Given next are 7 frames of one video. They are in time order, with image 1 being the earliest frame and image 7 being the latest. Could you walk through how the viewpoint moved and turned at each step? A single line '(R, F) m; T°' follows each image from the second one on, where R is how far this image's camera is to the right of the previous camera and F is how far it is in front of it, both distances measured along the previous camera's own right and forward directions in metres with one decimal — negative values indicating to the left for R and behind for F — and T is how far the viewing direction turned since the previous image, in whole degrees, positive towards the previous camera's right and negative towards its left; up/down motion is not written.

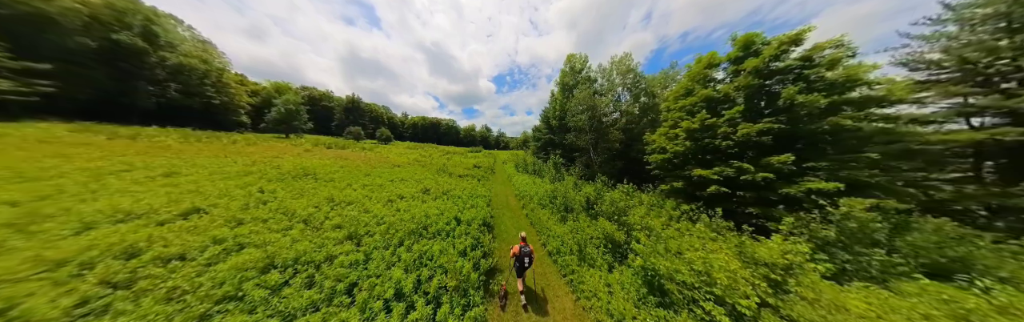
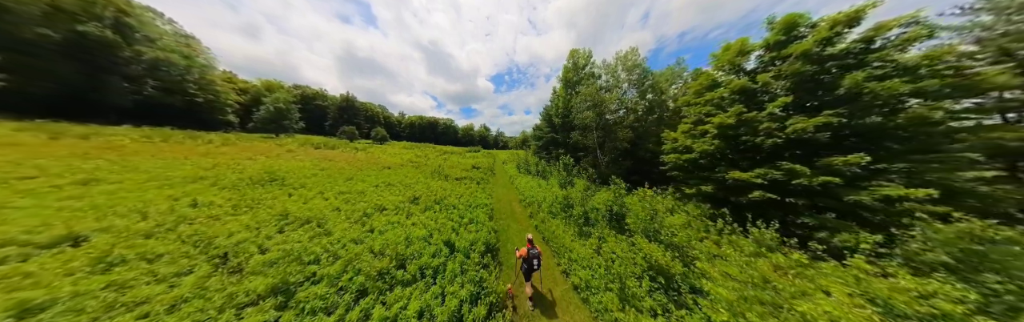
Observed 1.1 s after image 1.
(-0.5, +2.1) m; +1°
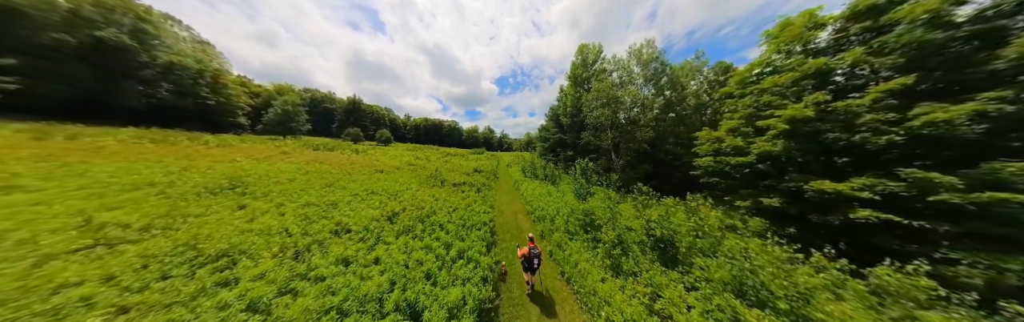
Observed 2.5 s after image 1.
(-0.1, +2.4) m; -2°
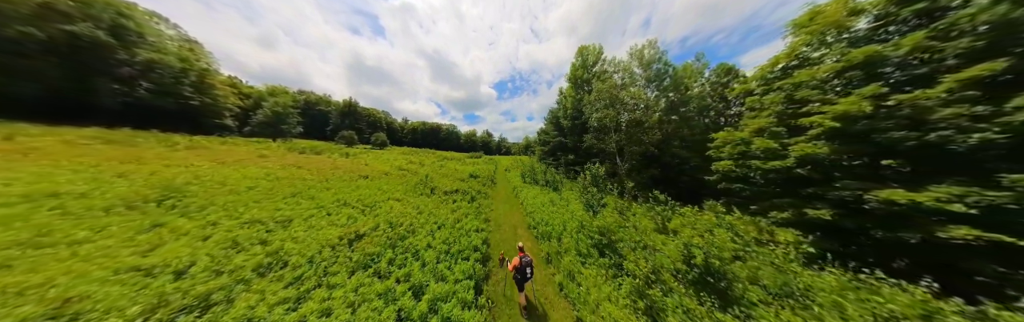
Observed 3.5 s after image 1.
(-0.1, +1.7) m; +1°
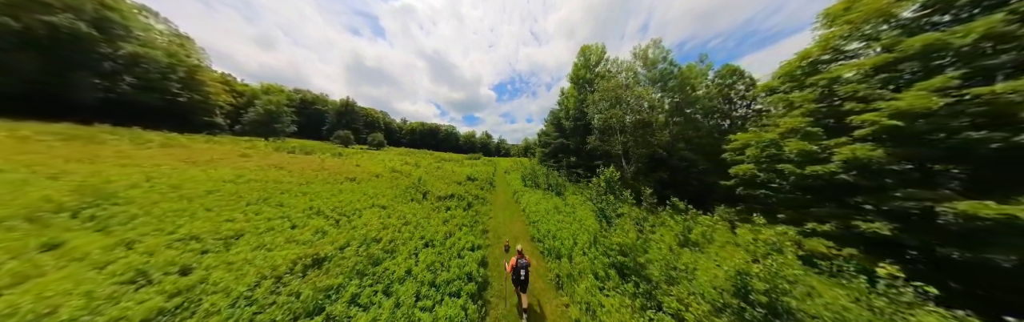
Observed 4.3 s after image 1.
(-0.2, +1.3) m; +1°
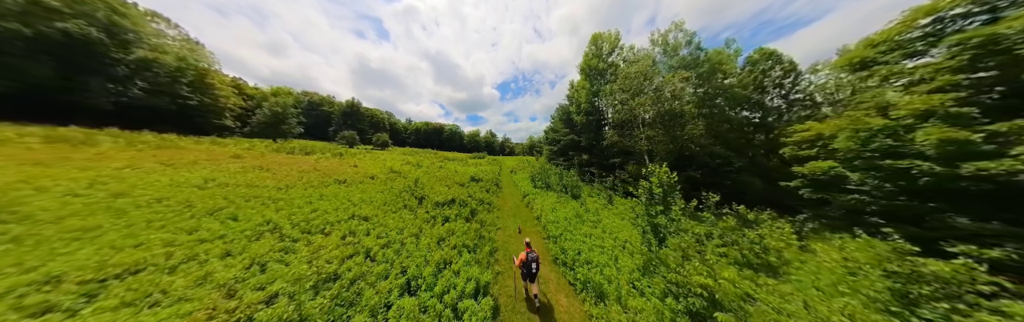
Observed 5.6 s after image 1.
(-0.5, +2.2) m; -2°
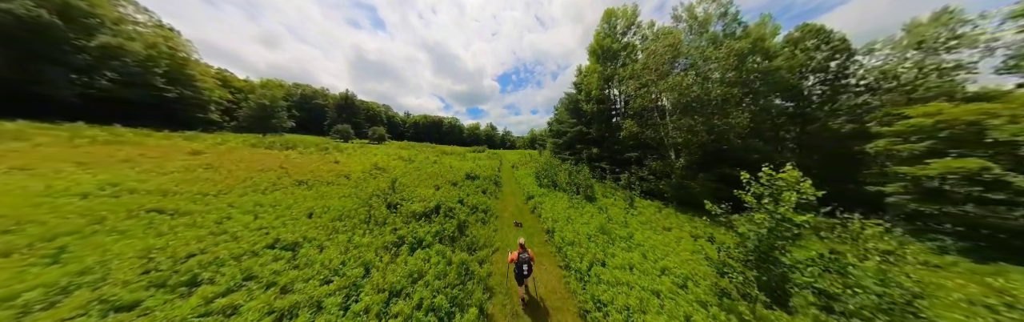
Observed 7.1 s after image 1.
(0.0, +2.7) m; -1°
